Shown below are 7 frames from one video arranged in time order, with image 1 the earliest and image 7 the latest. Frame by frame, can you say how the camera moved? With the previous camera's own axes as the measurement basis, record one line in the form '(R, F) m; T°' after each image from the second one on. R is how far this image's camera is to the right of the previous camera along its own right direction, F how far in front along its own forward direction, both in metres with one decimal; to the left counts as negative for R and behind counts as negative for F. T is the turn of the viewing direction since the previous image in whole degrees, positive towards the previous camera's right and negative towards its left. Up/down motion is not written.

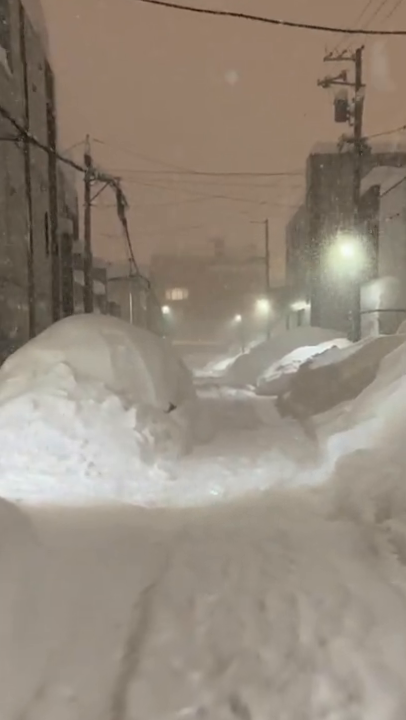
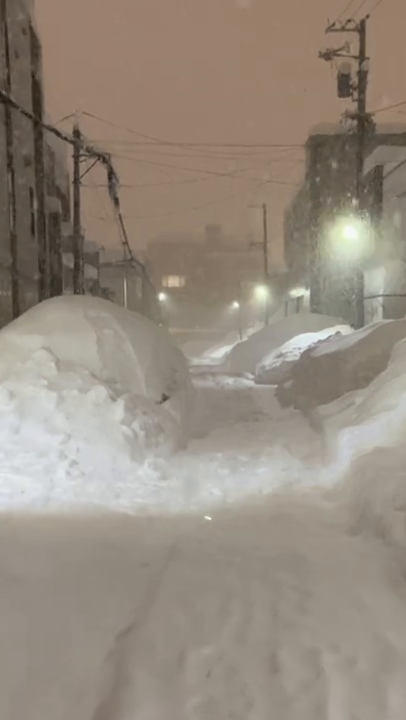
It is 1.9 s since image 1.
(0.0, +1.2) m; 0°
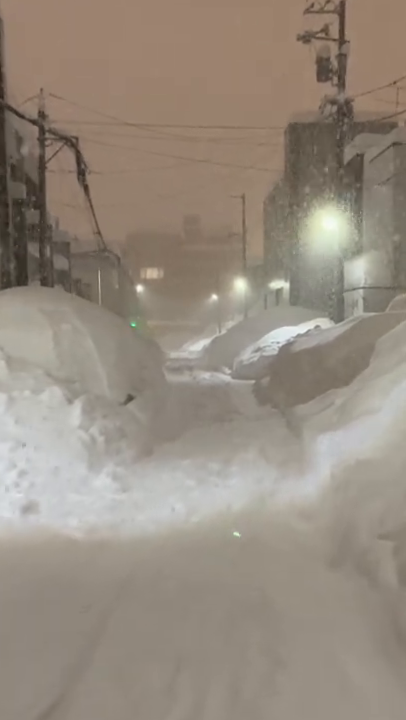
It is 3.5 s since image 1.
(+0.2, +0.9) m; +1°
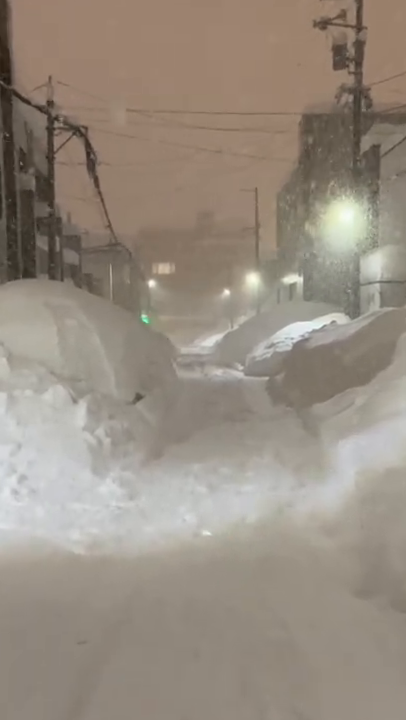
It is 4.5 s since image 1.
(0.0, +0.6) m; -1°
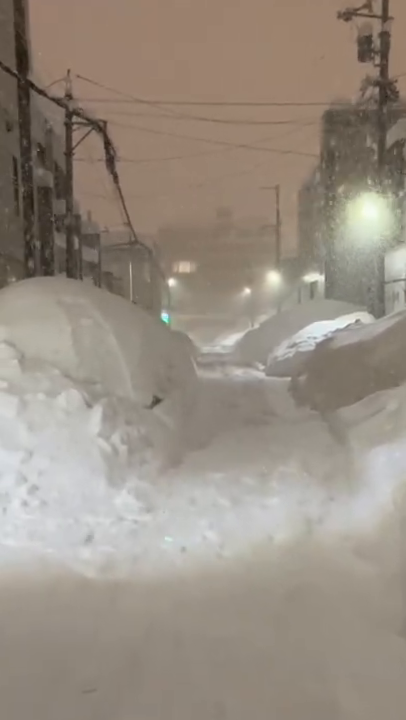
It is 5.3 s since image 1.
(0.0, +0.5) m; -1°
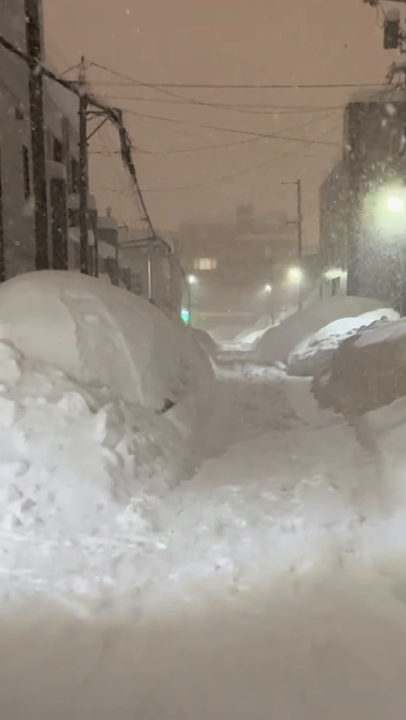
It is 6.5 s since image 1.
(0.0, +0.8) m; -1°
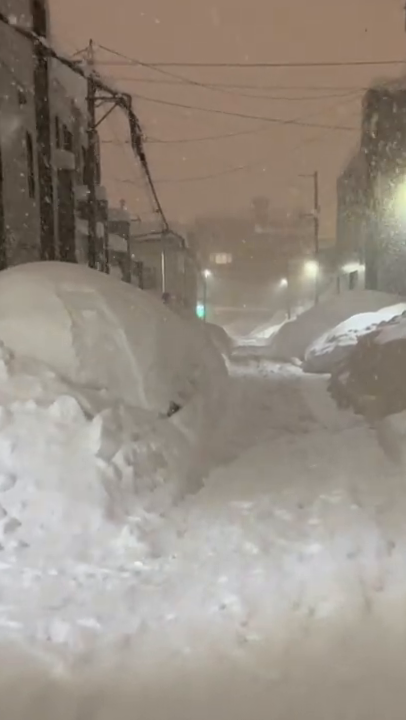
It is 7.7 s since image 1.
(+0.1, +0.8) m; -1°
